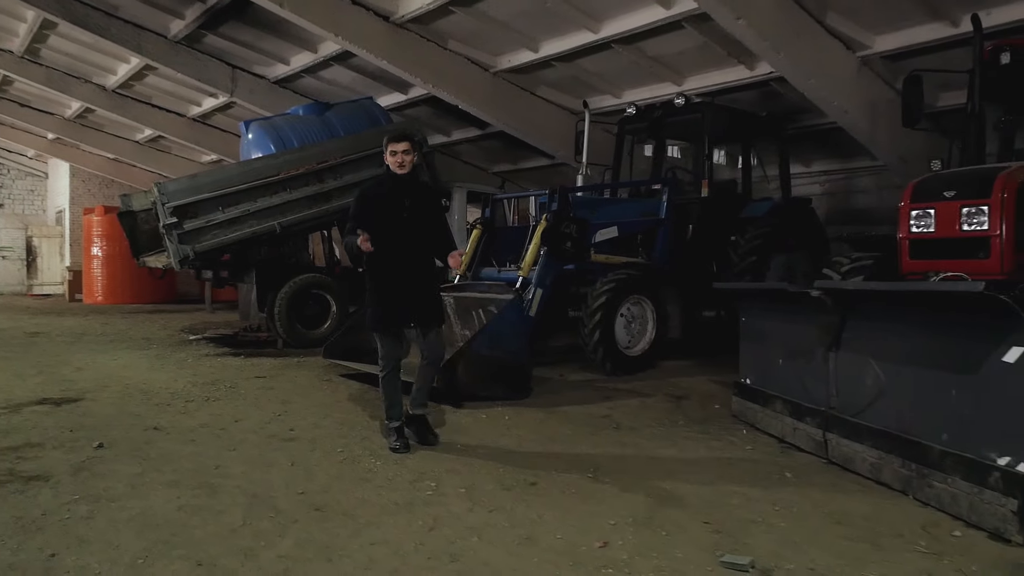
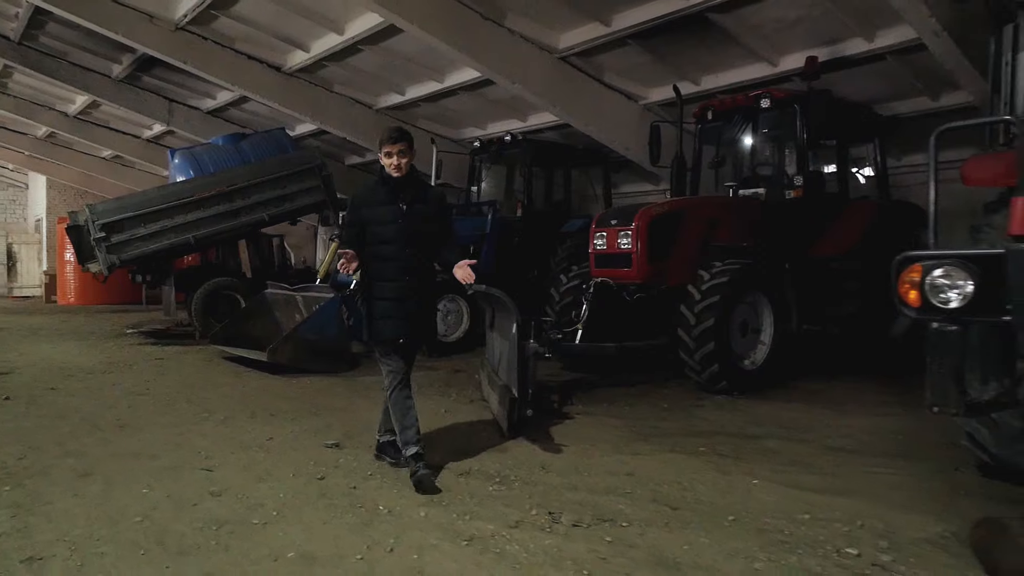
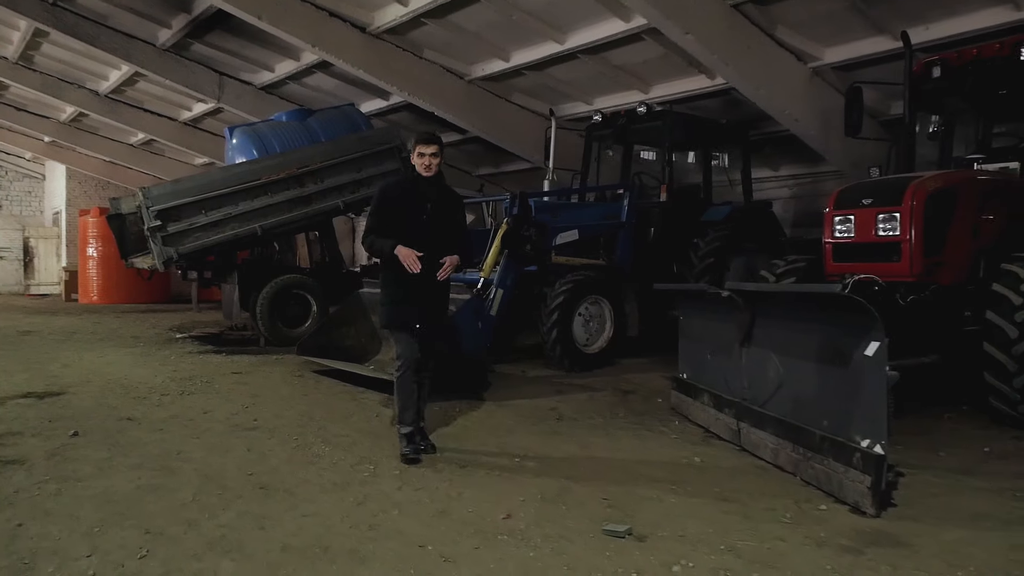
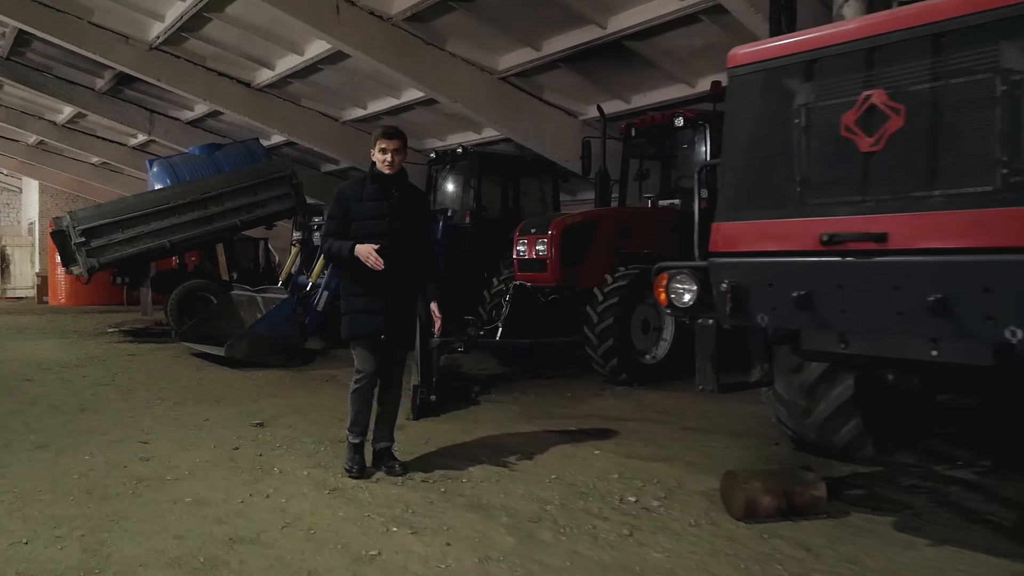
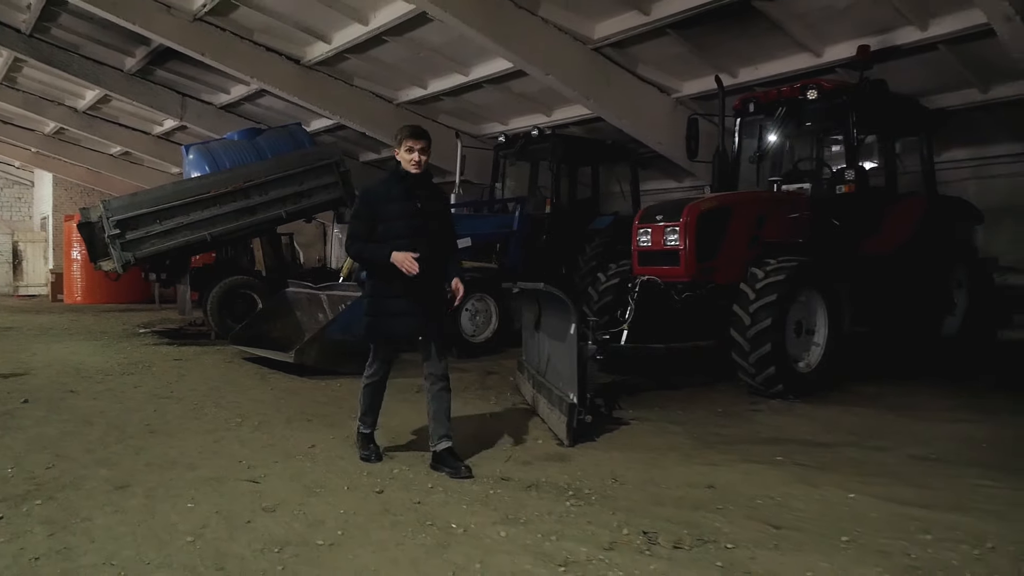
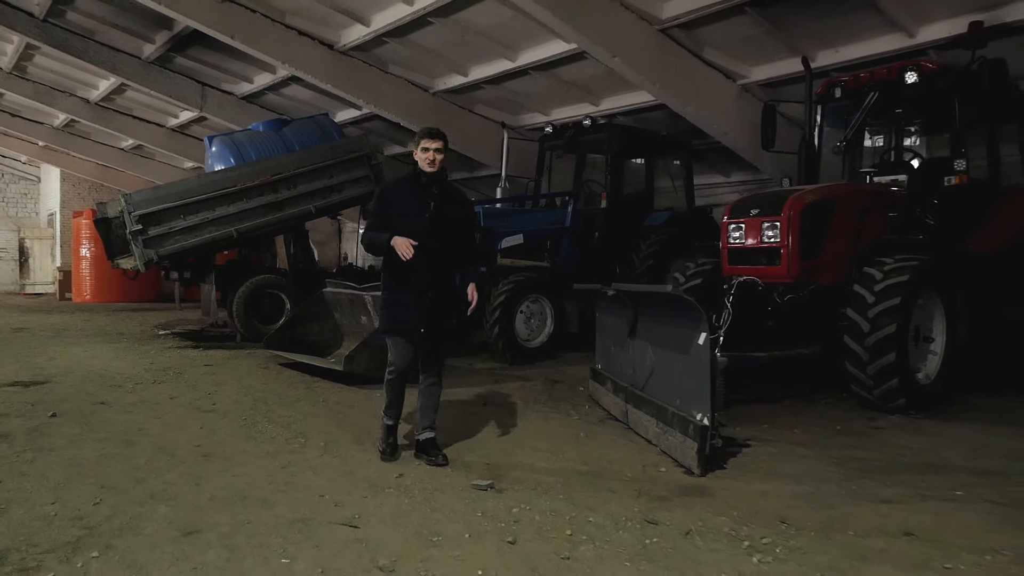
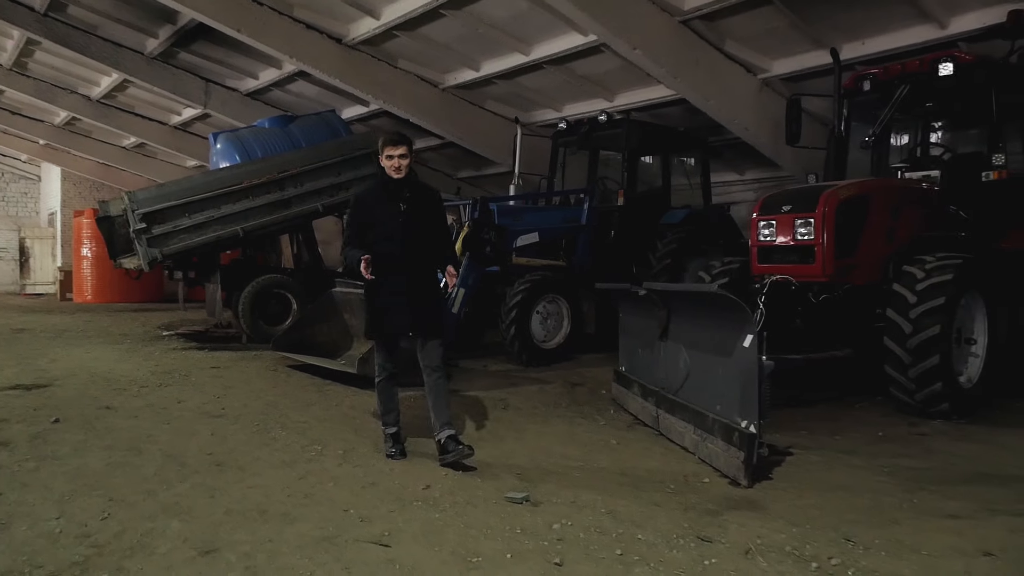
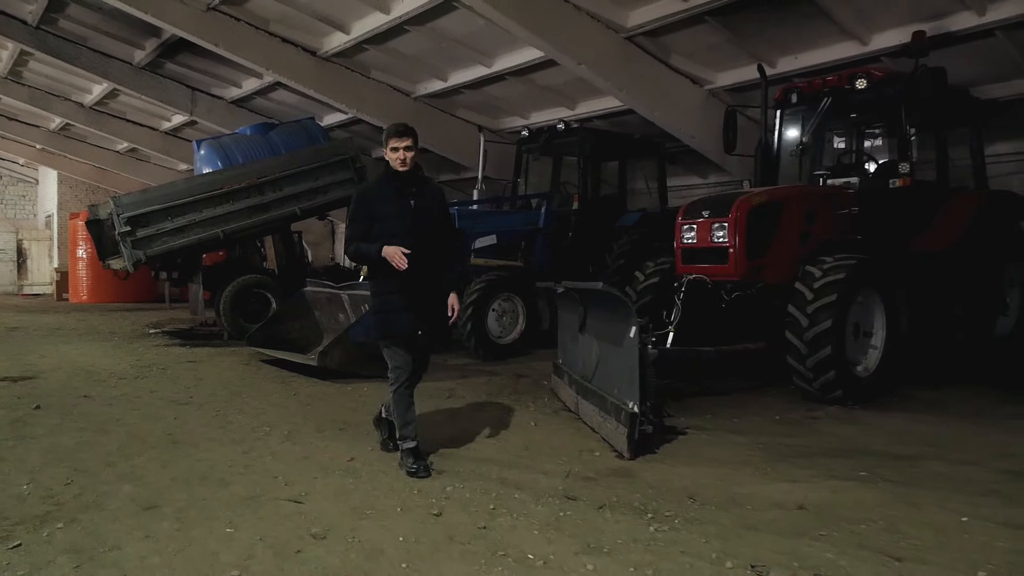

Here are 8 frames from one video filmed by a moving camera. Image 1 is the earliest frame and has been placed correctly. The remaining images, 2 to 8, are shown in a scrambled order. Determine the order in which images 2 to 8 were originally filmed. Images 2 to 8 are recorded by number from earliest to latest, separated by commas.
3, 7, 6, 8, 5, 2, 4
